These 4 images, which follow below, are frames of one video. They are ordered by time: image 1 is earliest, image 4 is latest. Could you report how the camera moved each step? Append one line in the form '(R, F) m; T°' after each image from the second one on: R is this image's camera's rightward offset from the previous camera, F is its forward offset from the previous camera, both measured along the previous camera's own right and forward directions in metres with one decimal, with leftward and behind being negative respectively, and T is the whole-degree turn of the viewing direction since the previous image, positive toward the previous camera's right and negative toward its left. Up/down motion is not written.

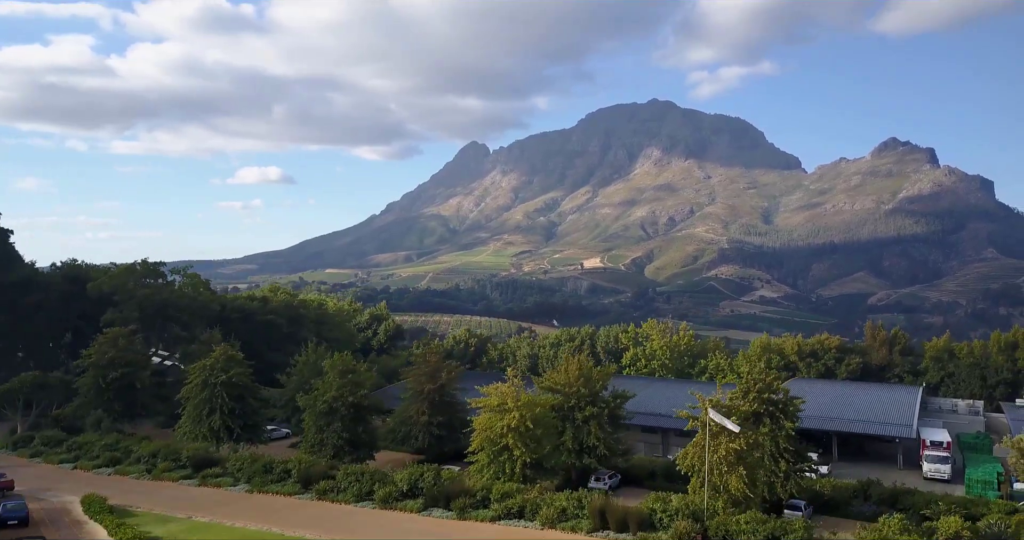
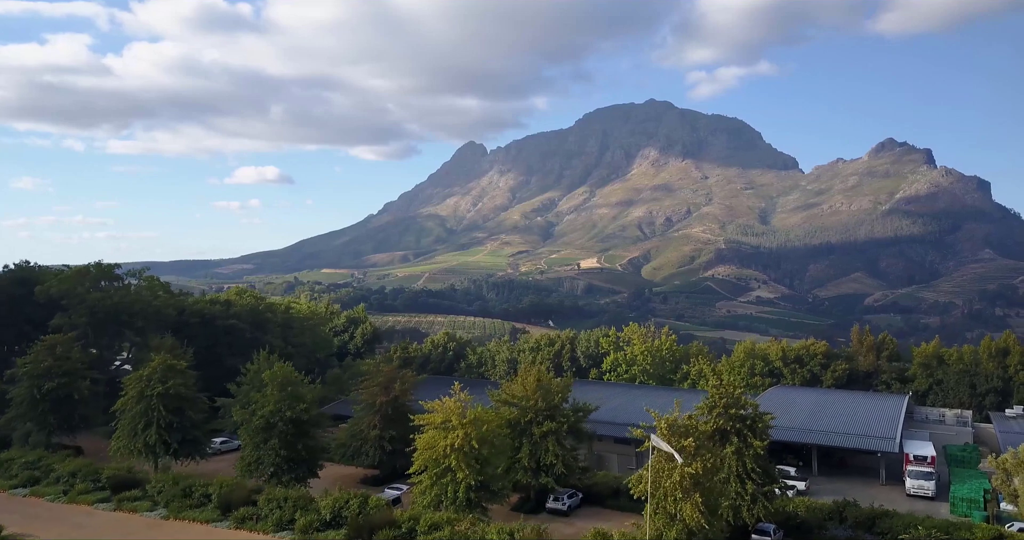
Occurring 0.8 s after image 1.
(+1.9, +2.0) m; 0°
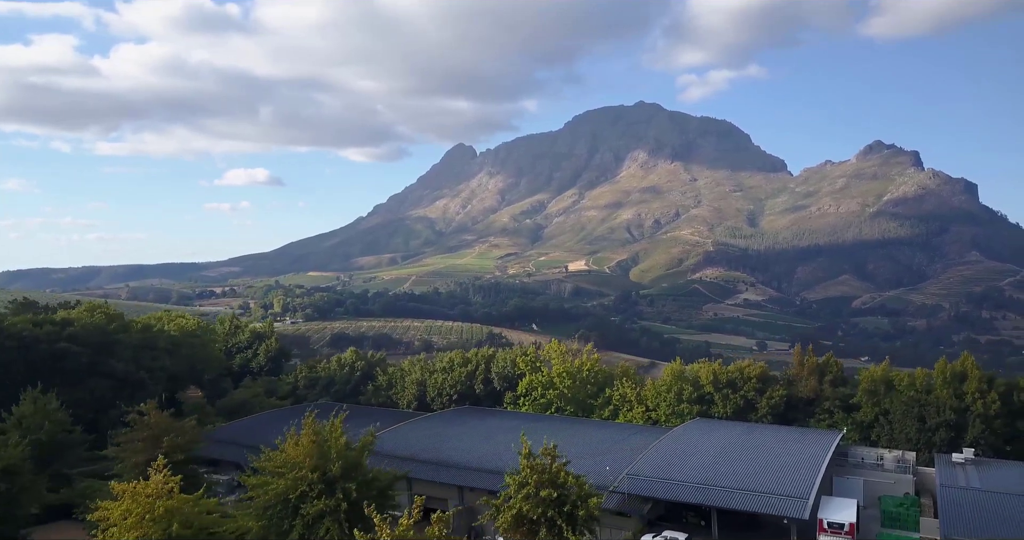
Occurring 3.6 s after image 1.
(+7.1, +6.9) m; +1°
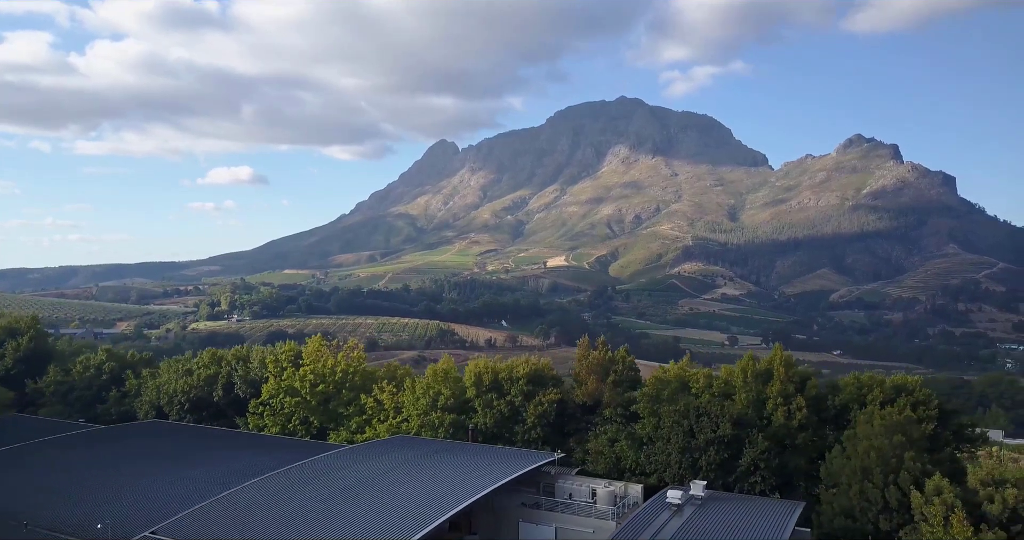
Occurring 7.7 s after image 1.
(+15.9, +10.4) m; +1°
